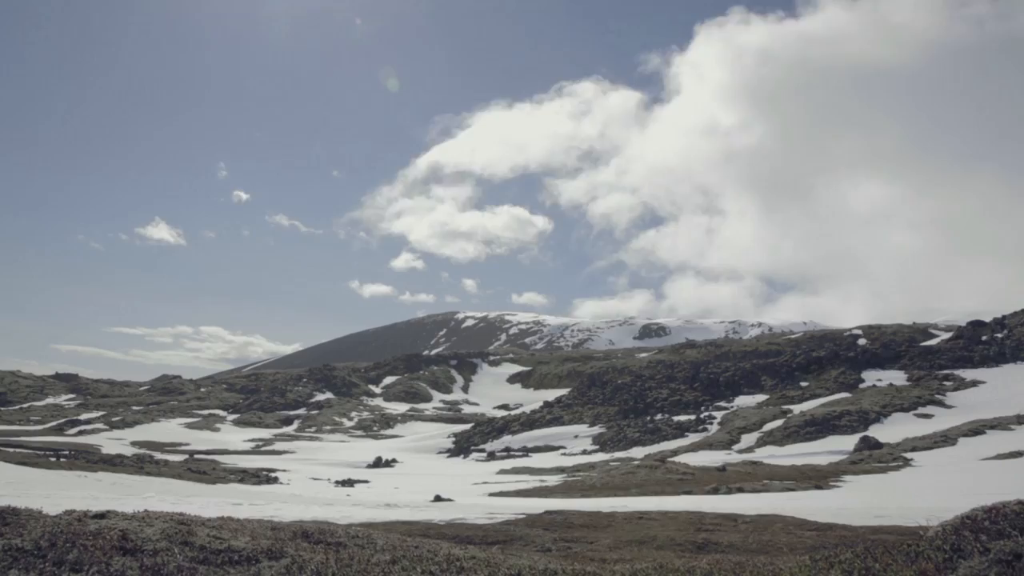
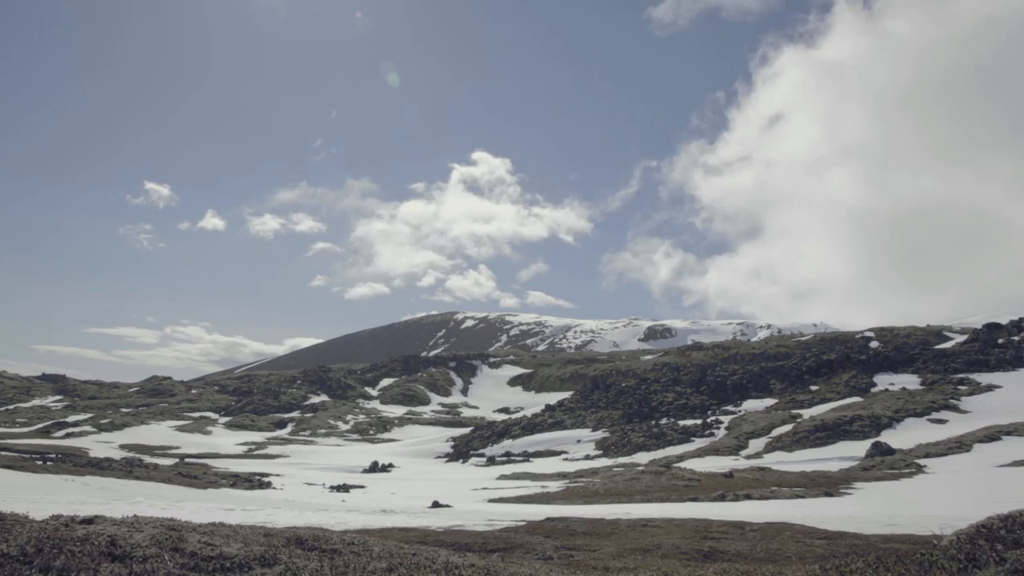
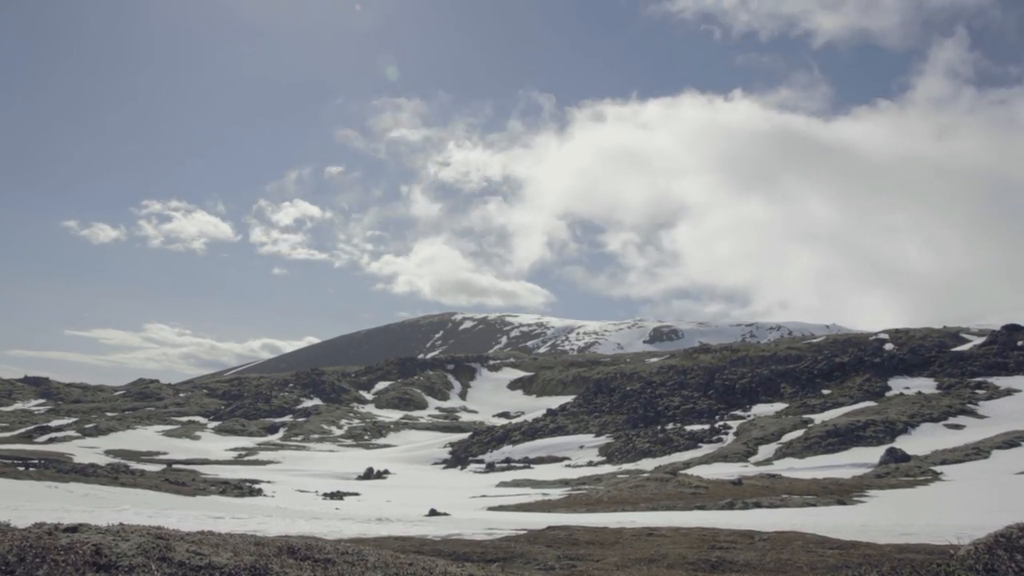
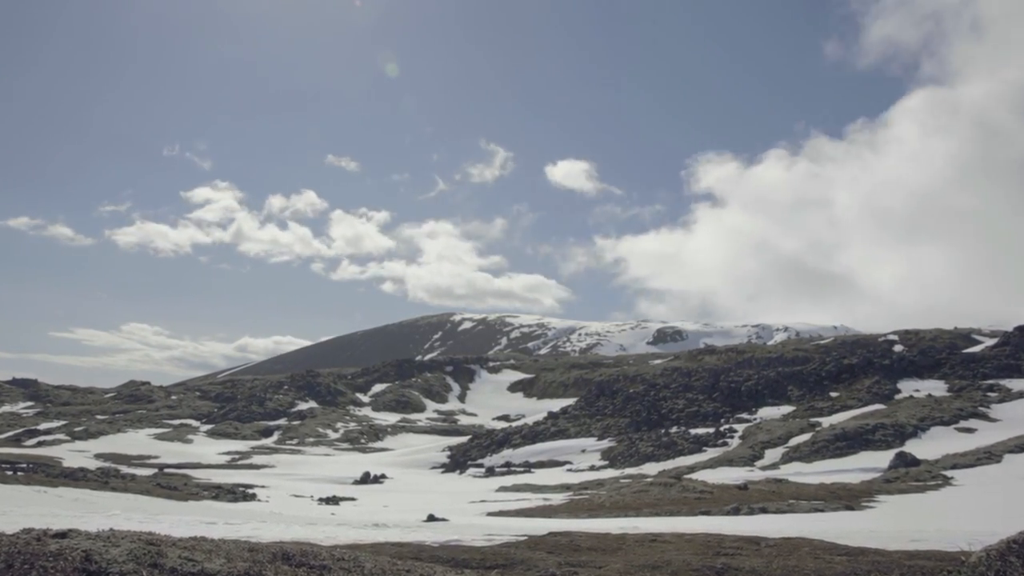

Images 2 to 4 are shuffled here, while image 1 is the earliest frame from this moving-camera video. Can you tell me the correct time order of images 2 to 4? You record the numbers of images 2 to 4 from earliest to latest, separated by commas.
2, 3, 4
